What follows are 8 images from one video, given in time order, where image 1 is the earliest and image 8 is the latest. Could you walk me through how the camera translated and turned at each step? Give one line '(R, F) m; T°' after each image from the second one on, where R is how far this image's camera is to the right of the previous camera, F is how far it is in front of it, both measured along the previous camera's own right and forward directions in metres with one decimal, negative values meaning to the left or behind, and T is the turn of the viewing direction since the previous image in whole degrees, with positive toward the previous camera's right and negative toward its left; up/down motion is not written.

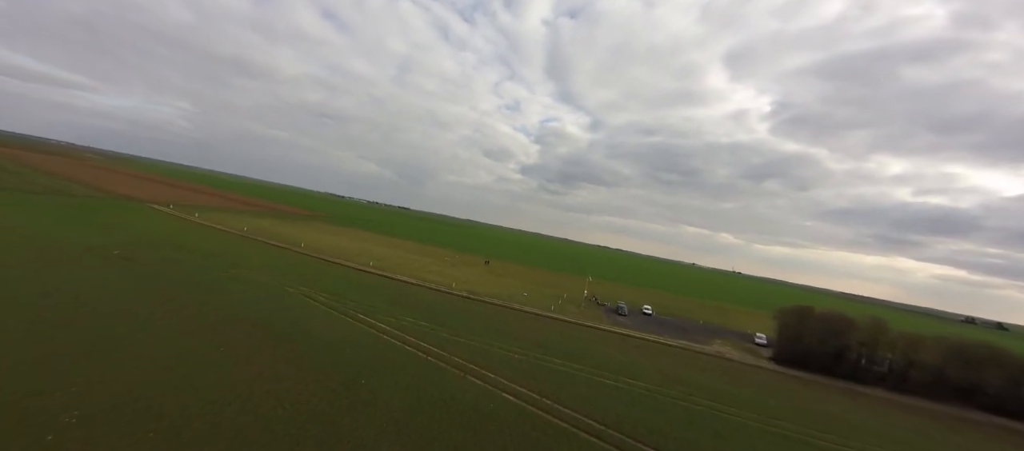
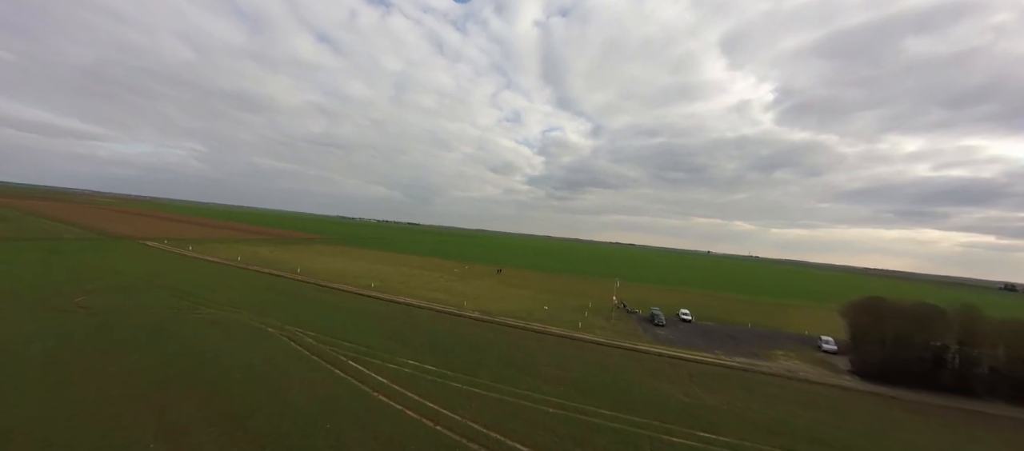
(-0.2, +3.6) m; -2°
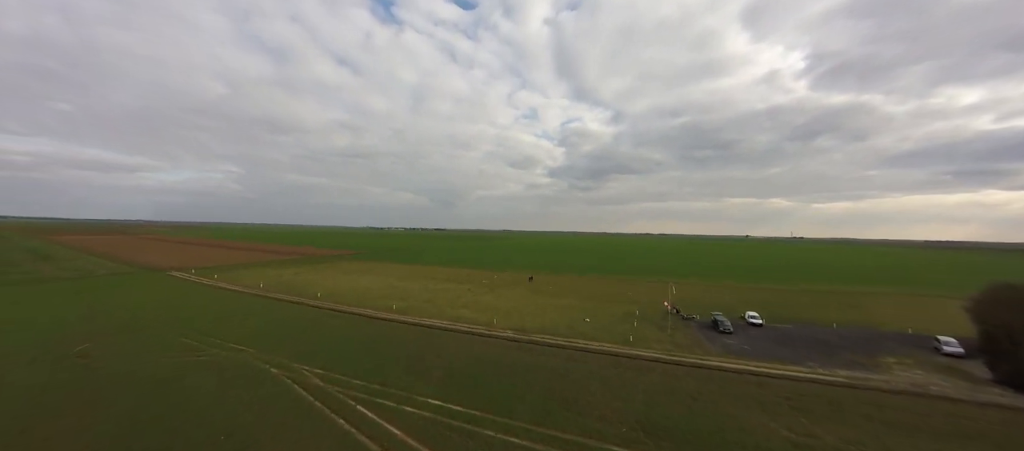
(-0.5, +3.3) m; -4°
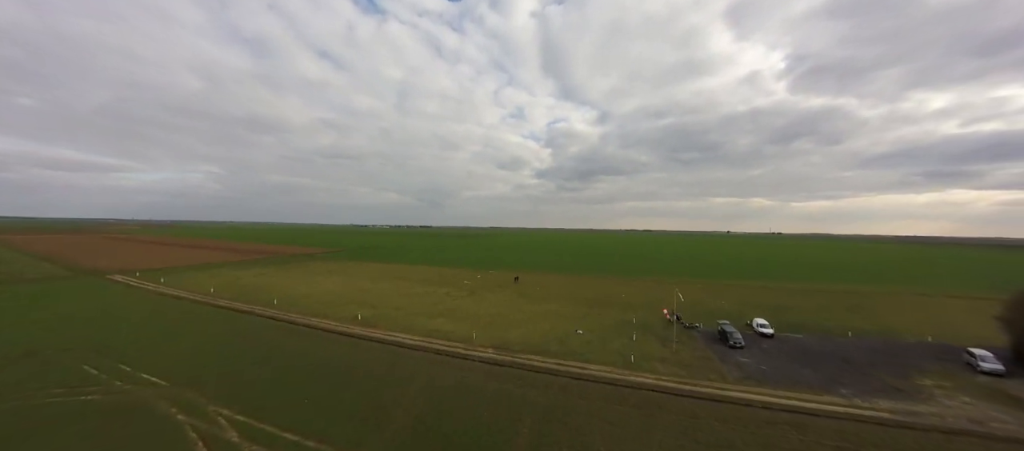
(+0.6, +3.2) m; +2°
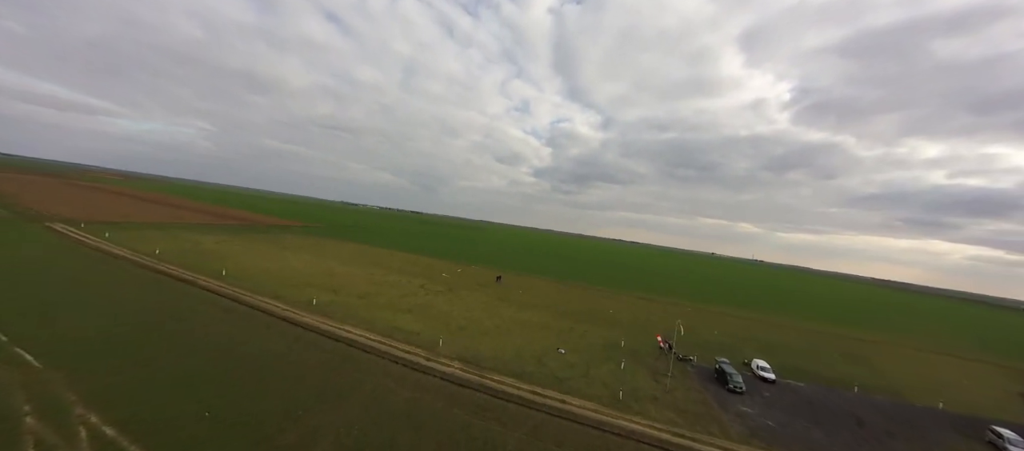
(+0.2, +2.8) m; +1°
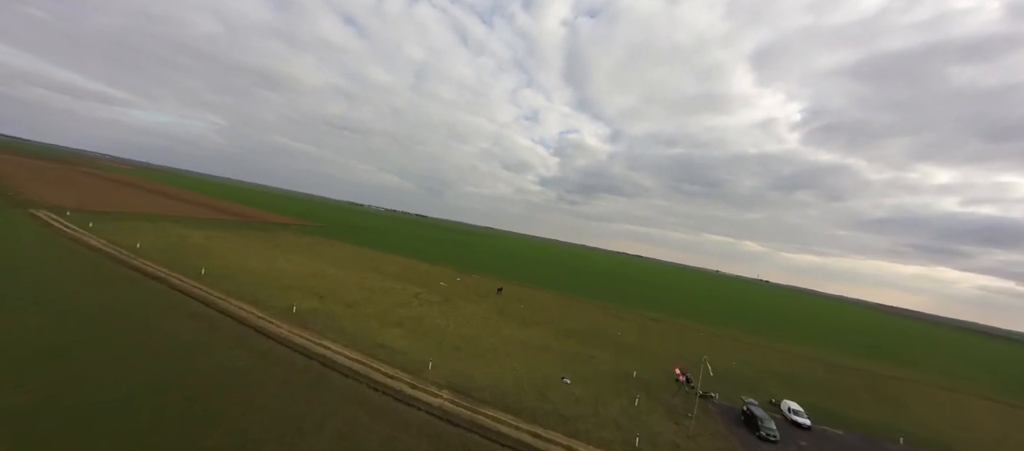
(-0.1, +2.2) m; -1°
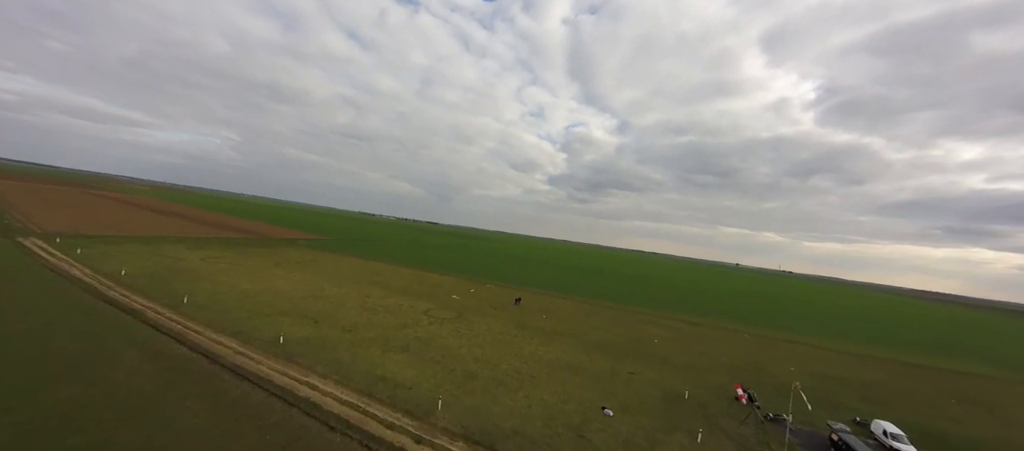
(-0.4, +3.1) m; -2°
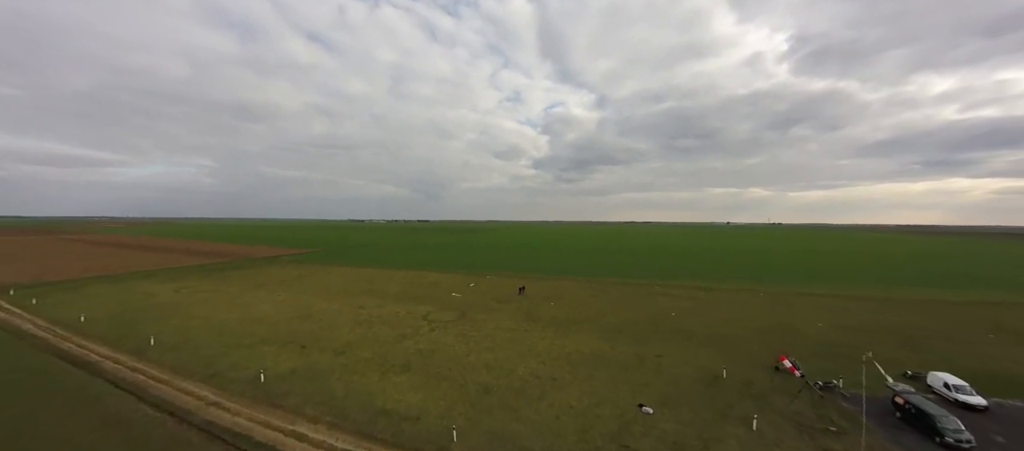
(-0.2, +2.1) m; +1°
